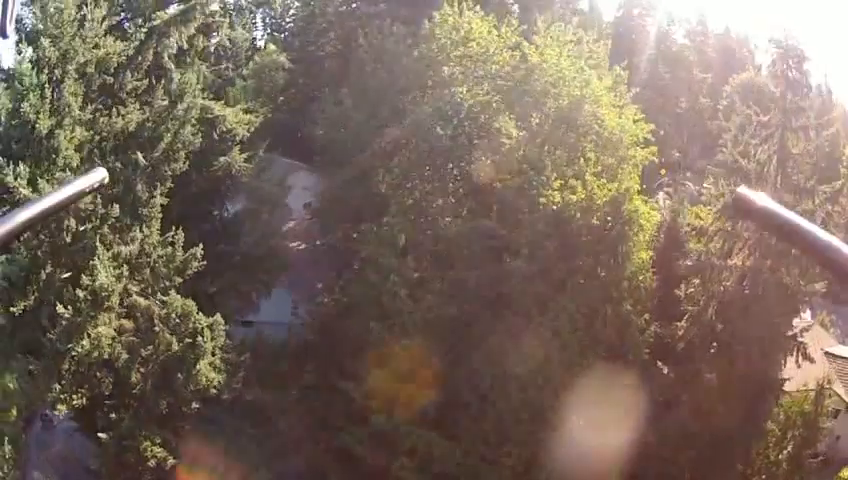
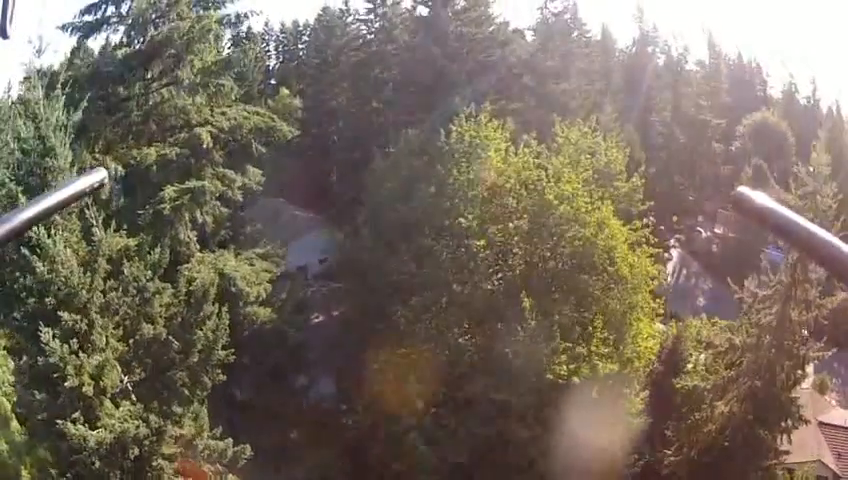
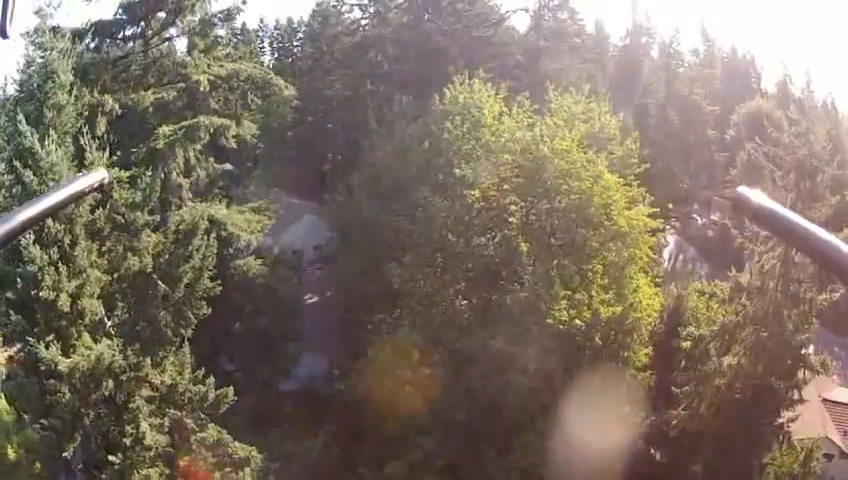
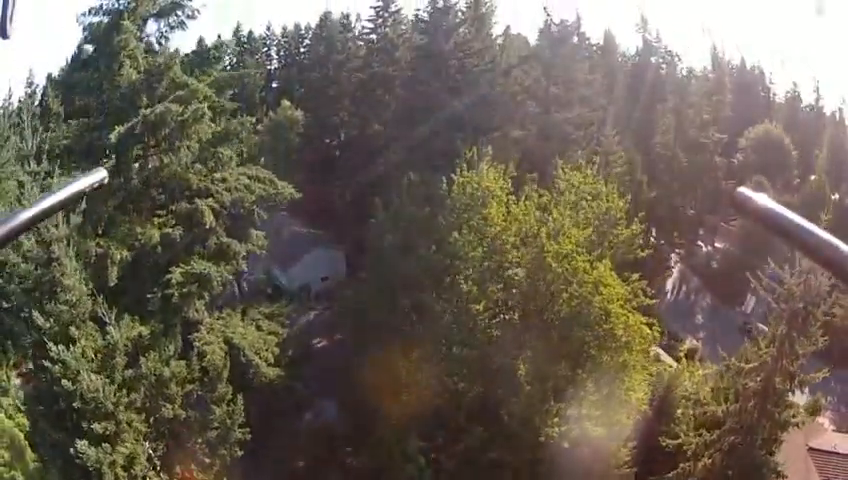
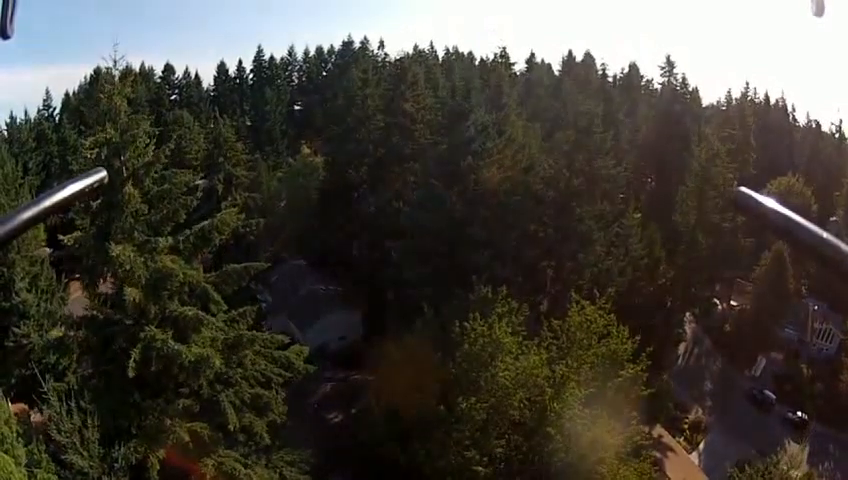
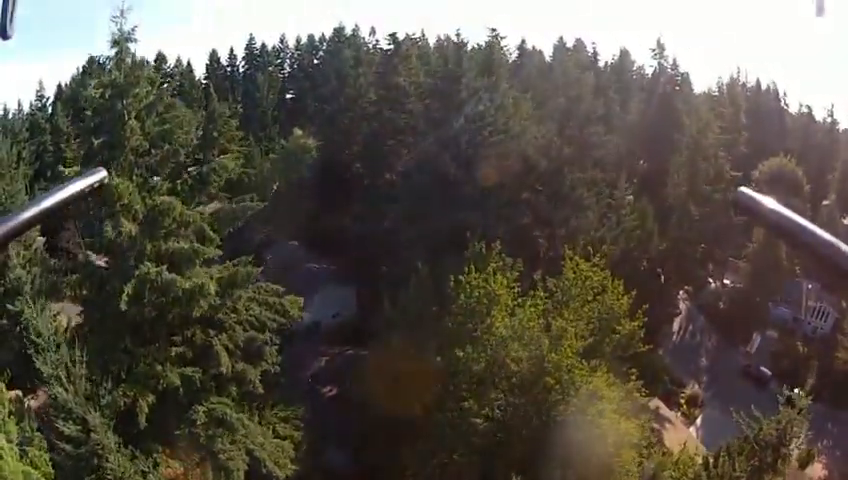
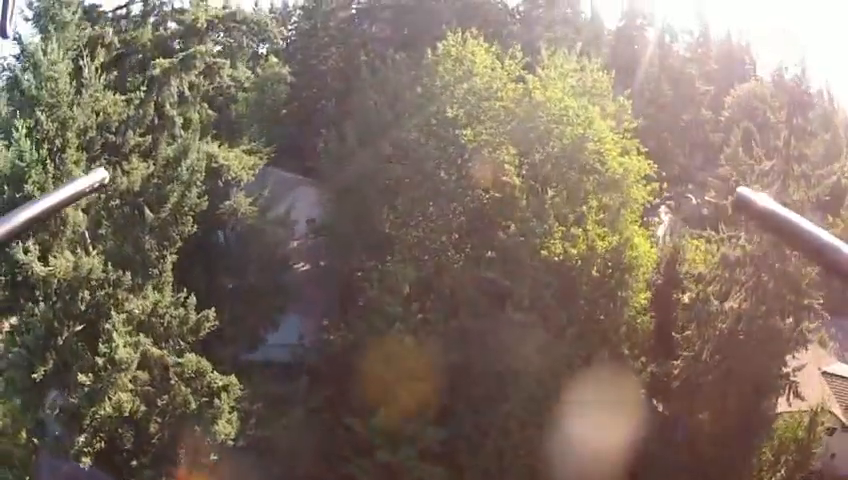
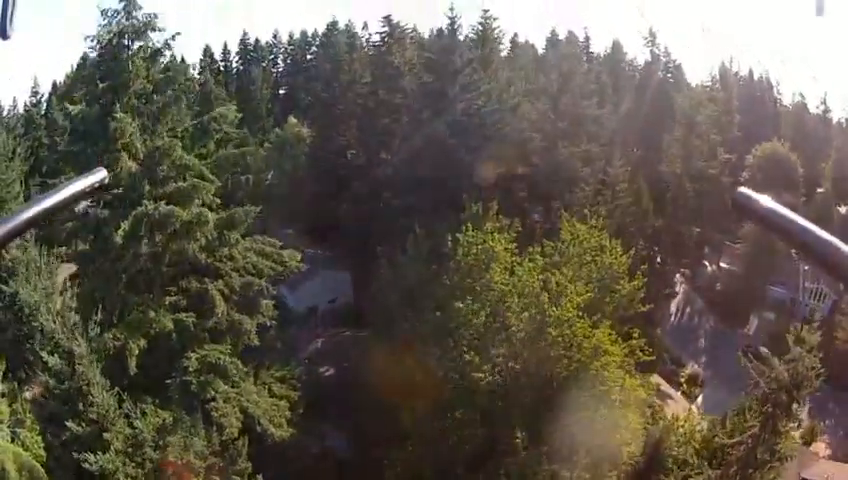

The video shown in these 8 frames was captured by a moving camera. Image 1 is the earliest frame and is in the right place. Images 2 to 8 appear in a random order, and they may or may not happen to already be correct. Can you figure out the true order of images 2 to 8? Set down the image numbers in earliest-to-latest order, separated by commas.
7, 3, 2, 4, 8, 6, 5
